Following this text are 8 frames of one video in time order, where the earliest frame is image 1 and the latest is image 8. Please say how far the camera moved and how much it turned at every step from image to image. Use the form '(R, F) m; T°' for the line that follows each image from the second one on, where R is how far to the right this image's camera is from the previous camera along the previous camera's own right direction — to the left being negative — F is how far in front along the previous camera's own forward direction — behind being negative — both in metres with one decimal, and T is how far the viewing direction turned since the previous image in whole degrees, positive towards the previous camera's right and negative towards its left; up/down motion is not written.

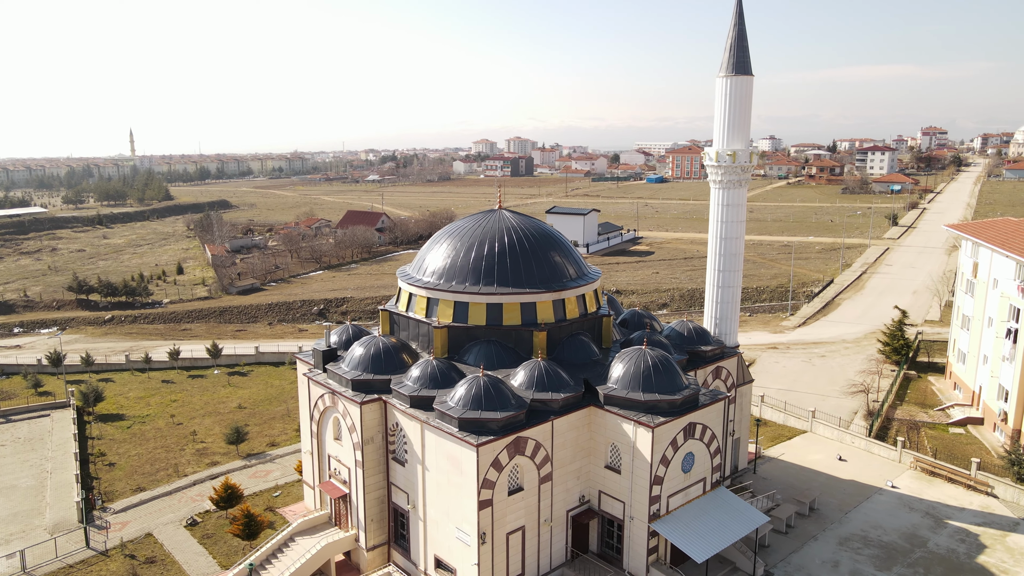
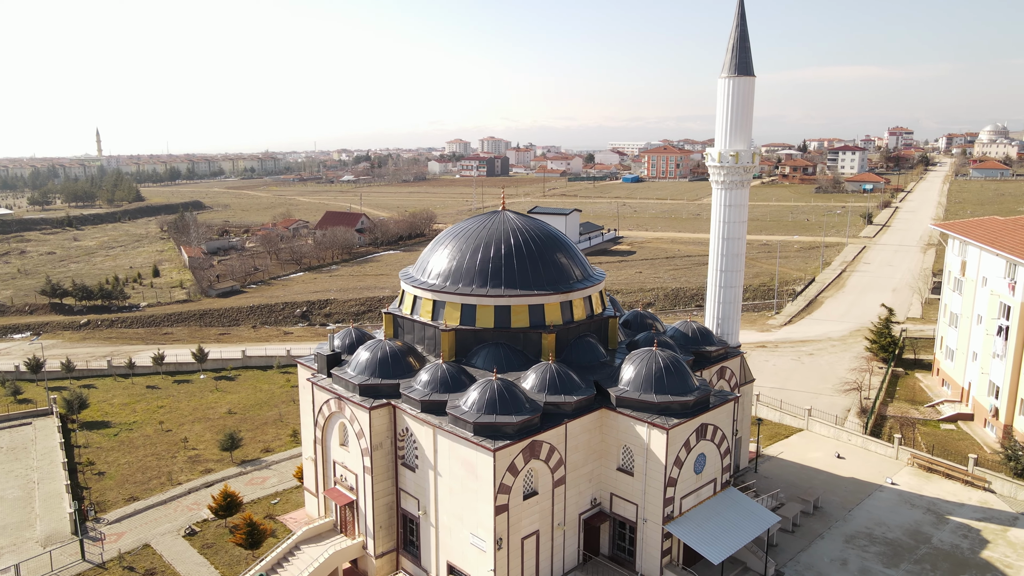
(-0.7, +0.2) m; +2°
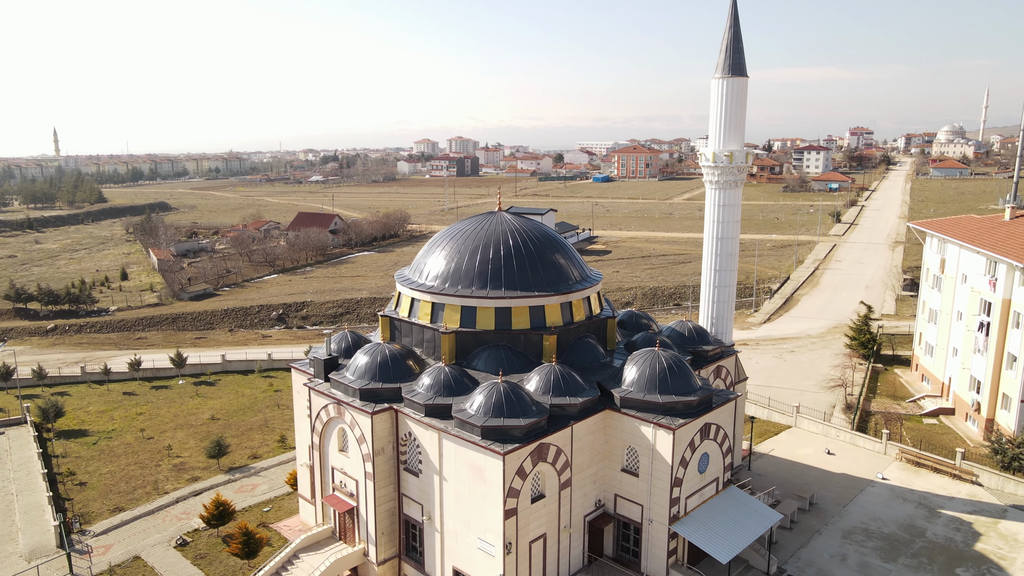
(-0.6, +0.1) m; +2°
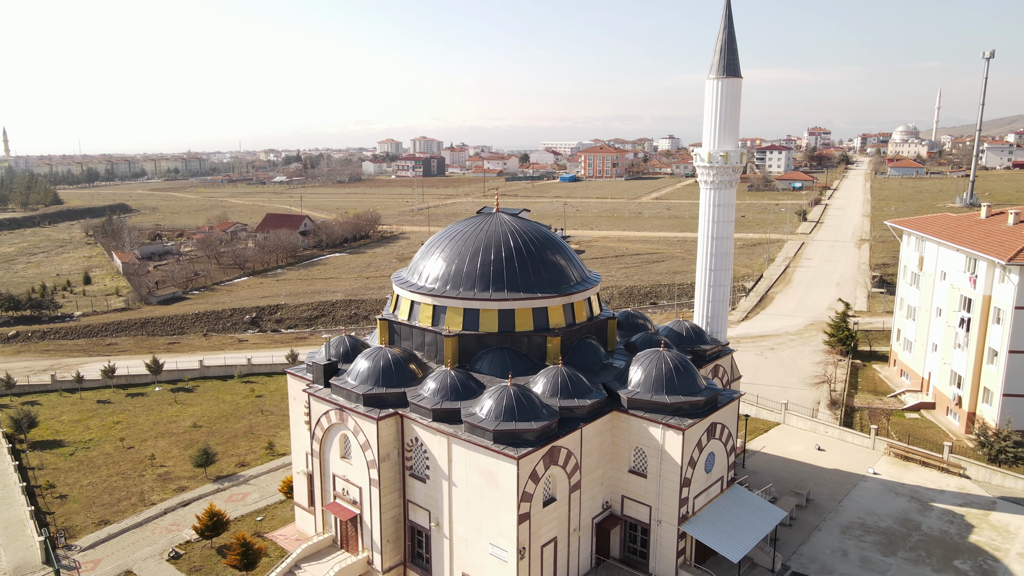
(-0.8, +0.2) m; +3°
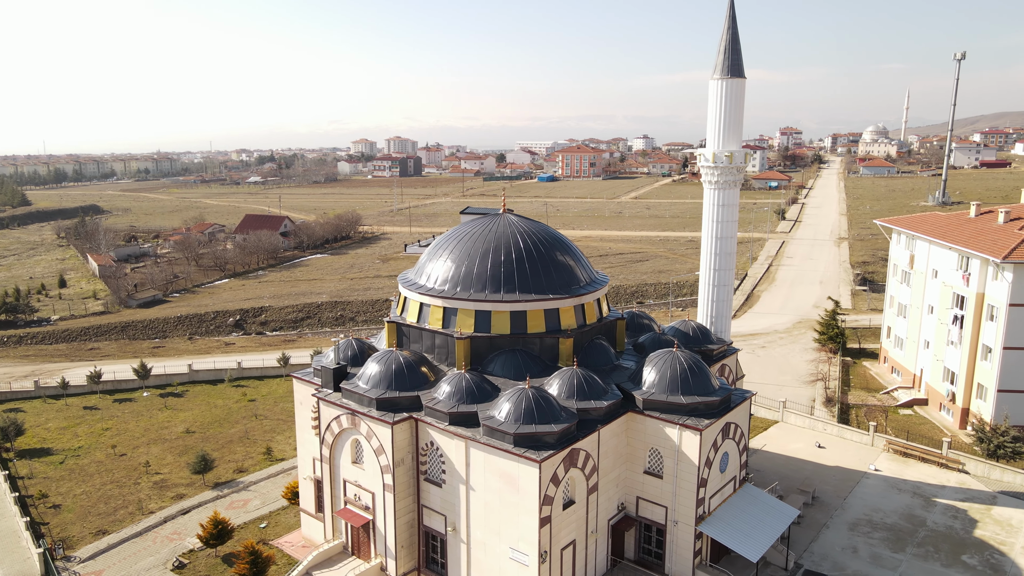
(-0.7, +0.1) m; +2°
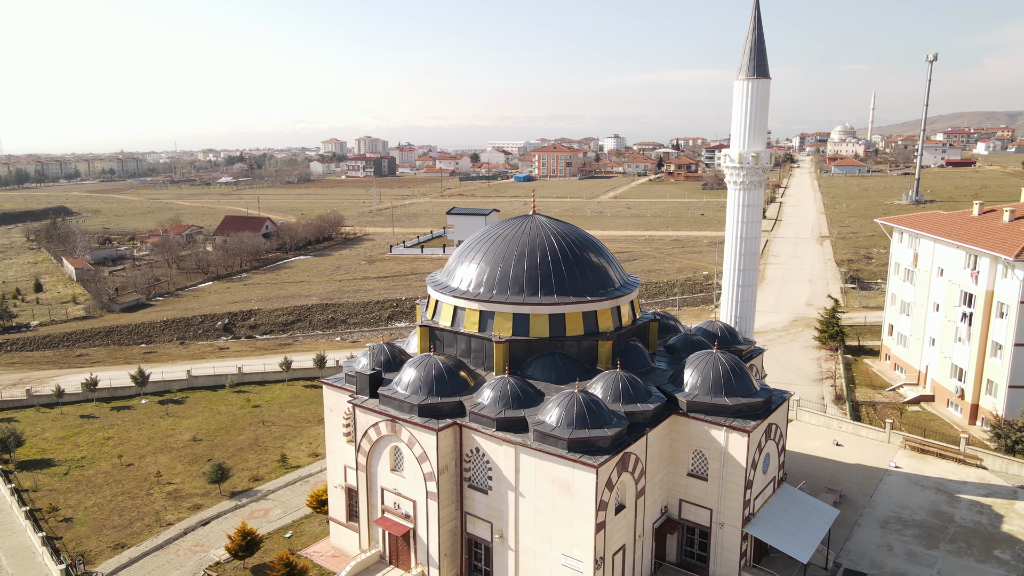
(-1.3, +0.2) m; +2°
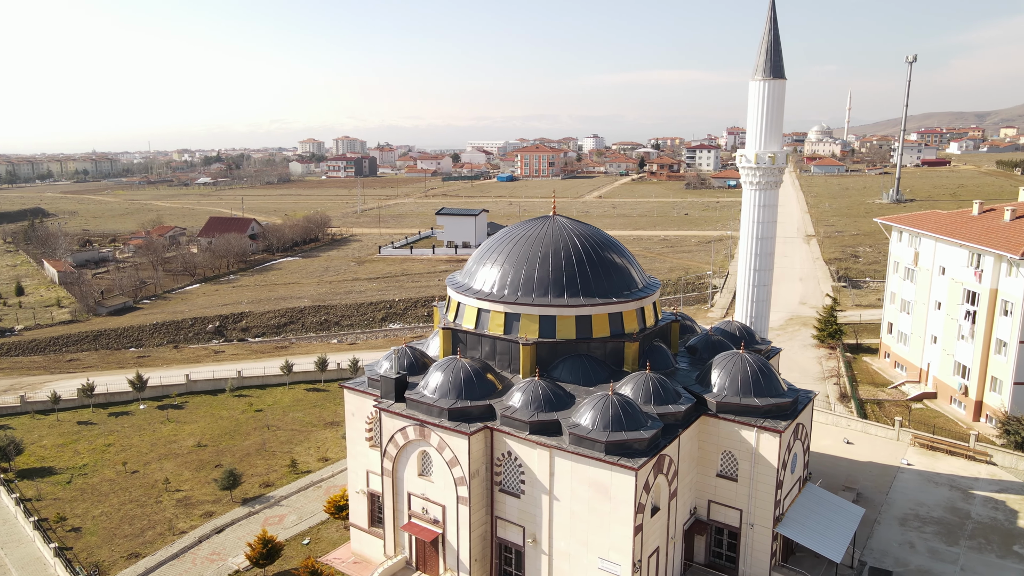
(-0.9, +0.1) m; +1°
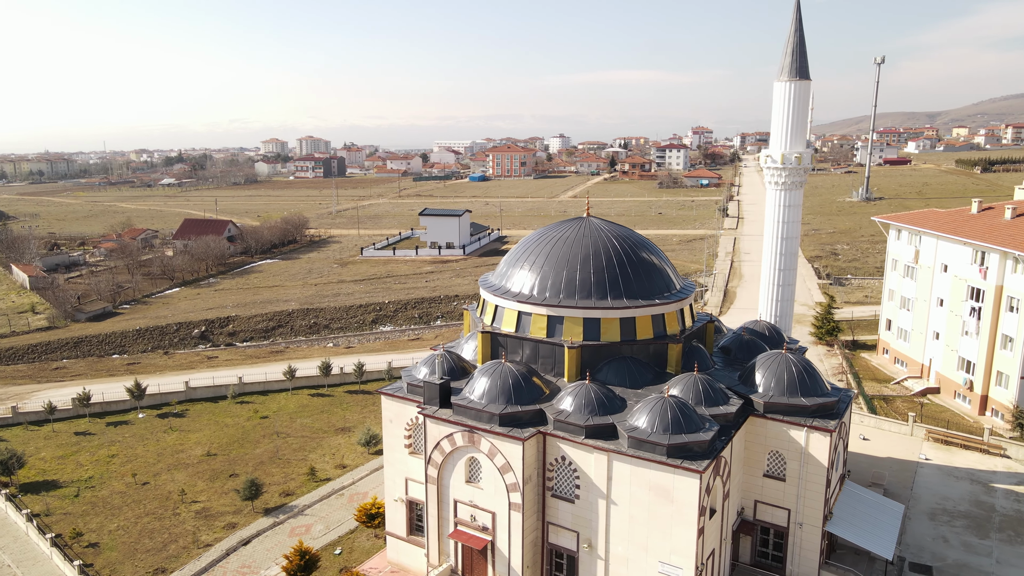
(-1.5, +0.2) m; +2°
